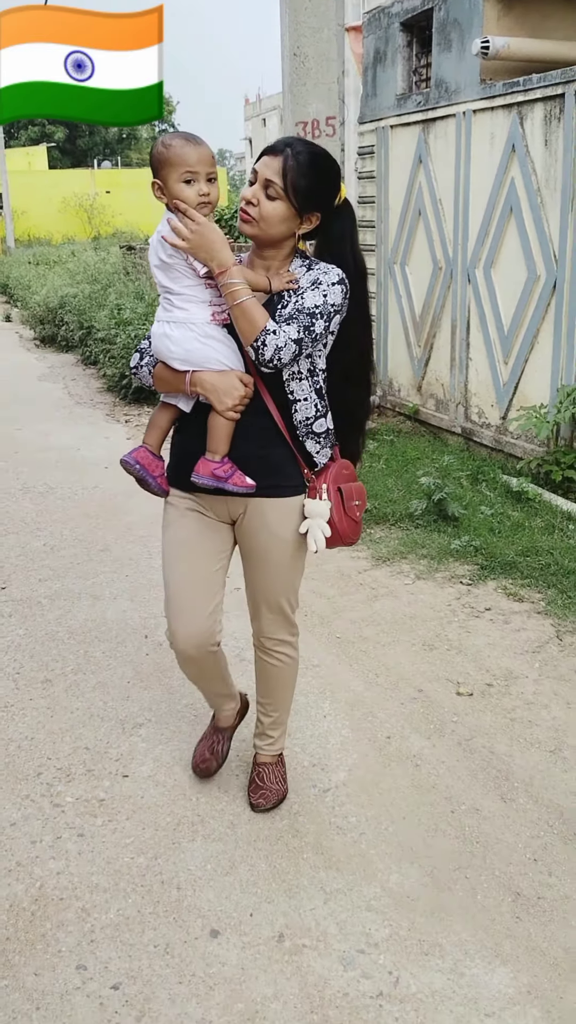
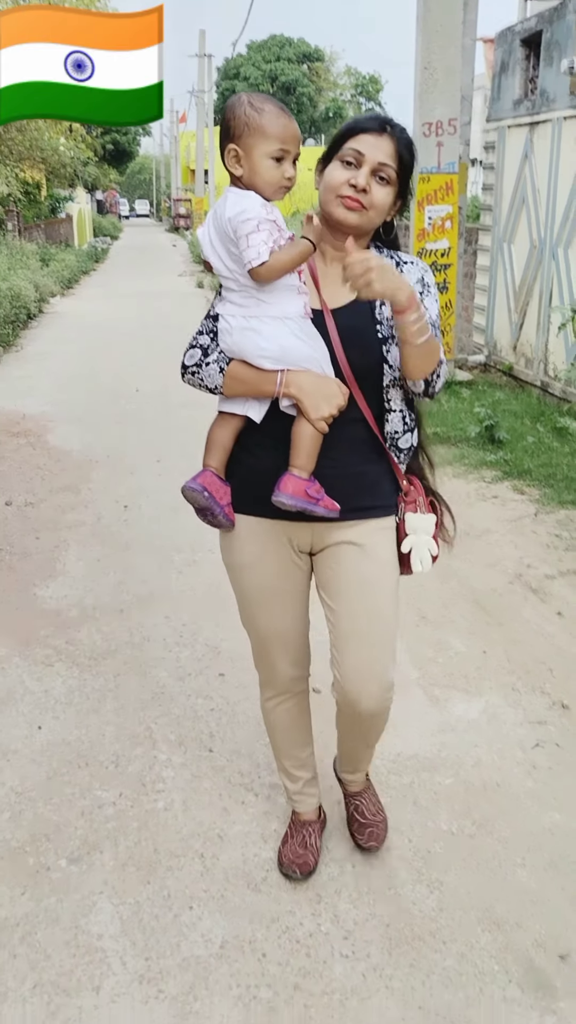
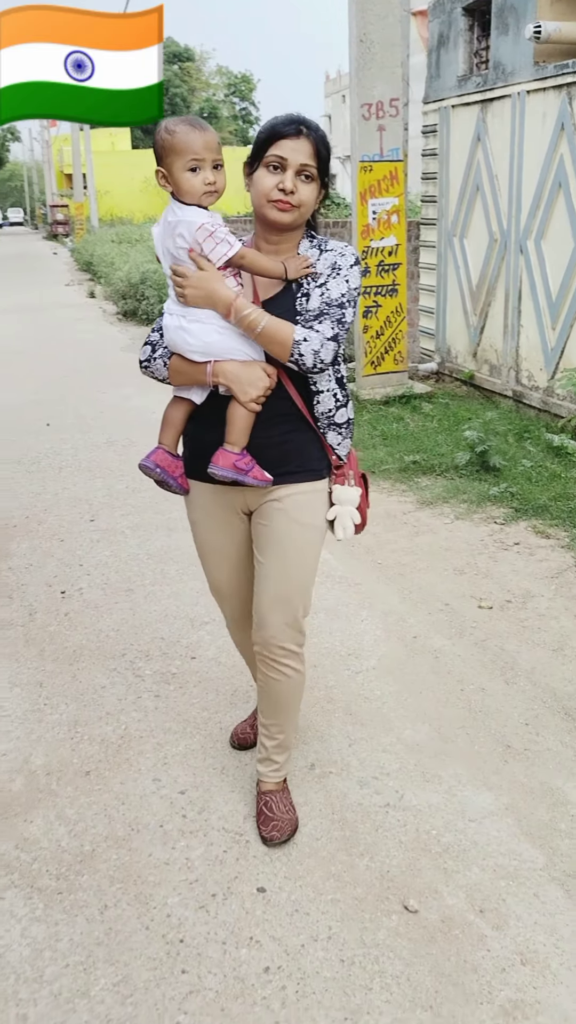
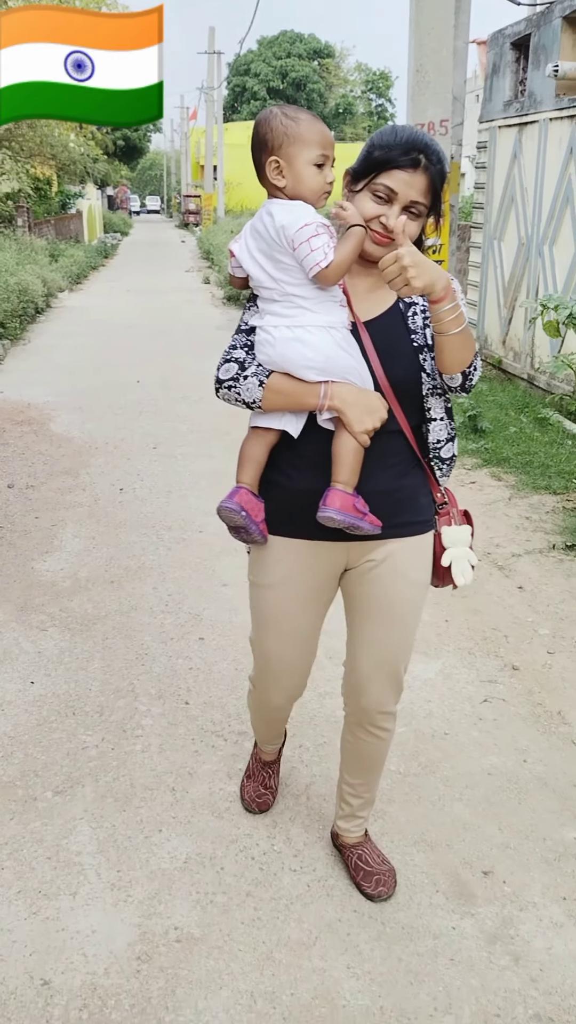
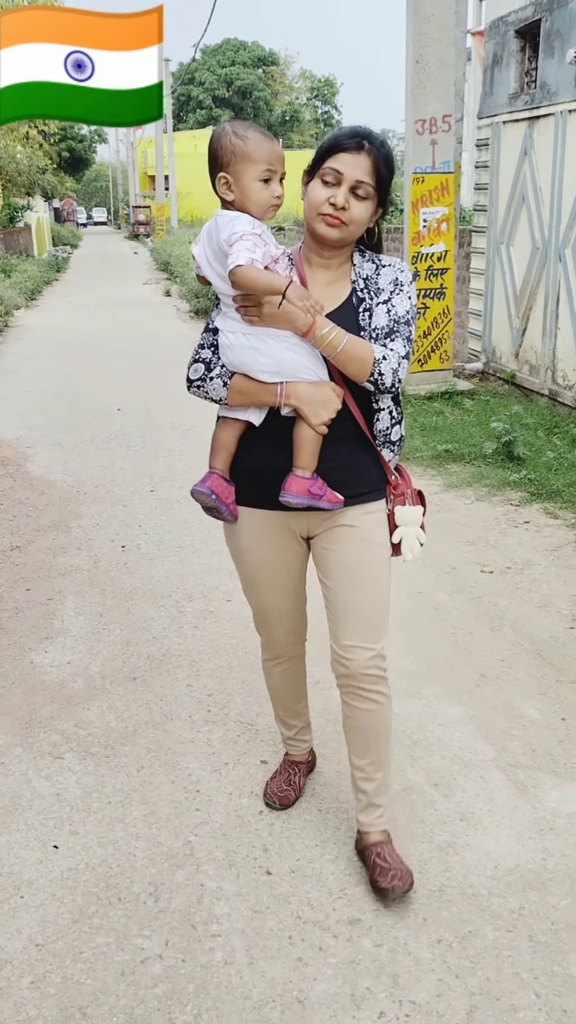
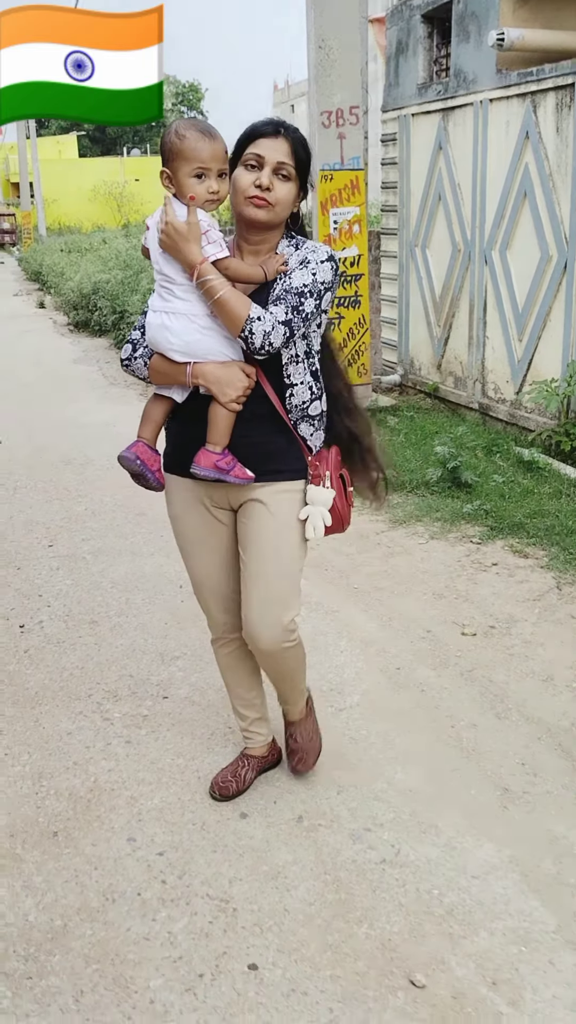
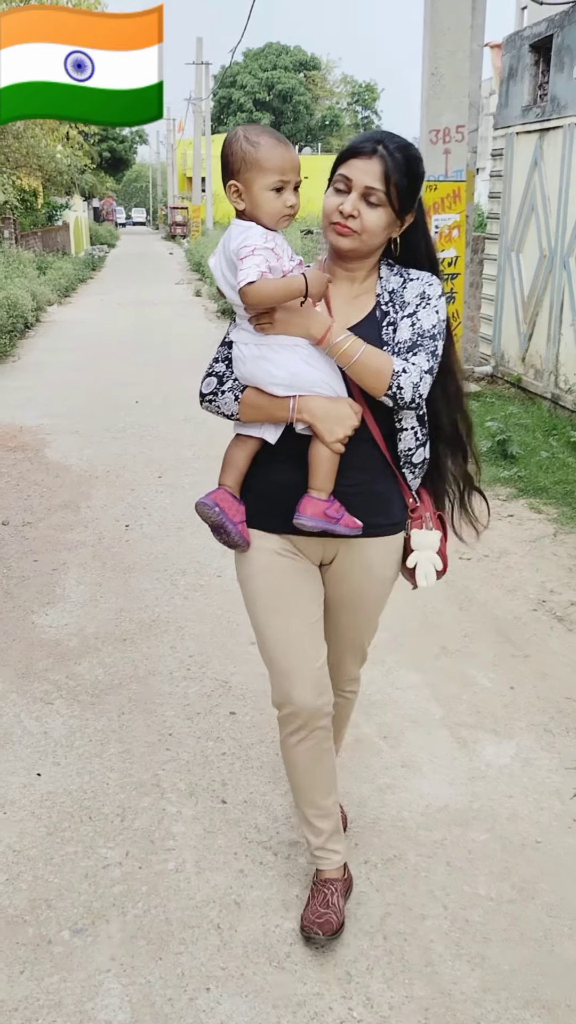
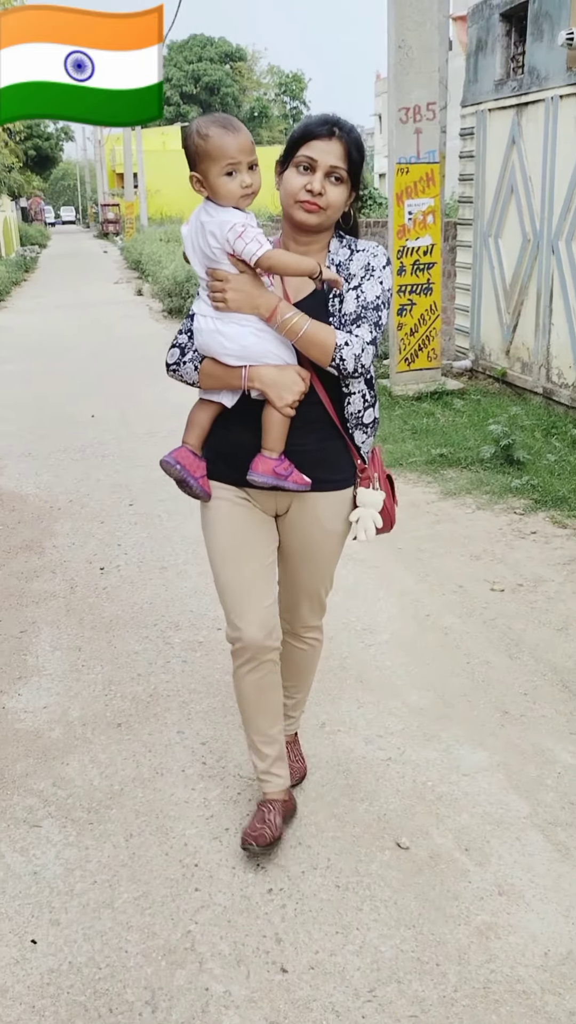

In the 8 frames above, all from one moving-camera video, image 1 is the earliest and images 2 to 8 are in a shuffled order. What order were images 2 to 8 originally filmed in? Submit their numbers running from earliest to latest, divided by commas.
6, 3, 8, 5, 7, 2, 4
